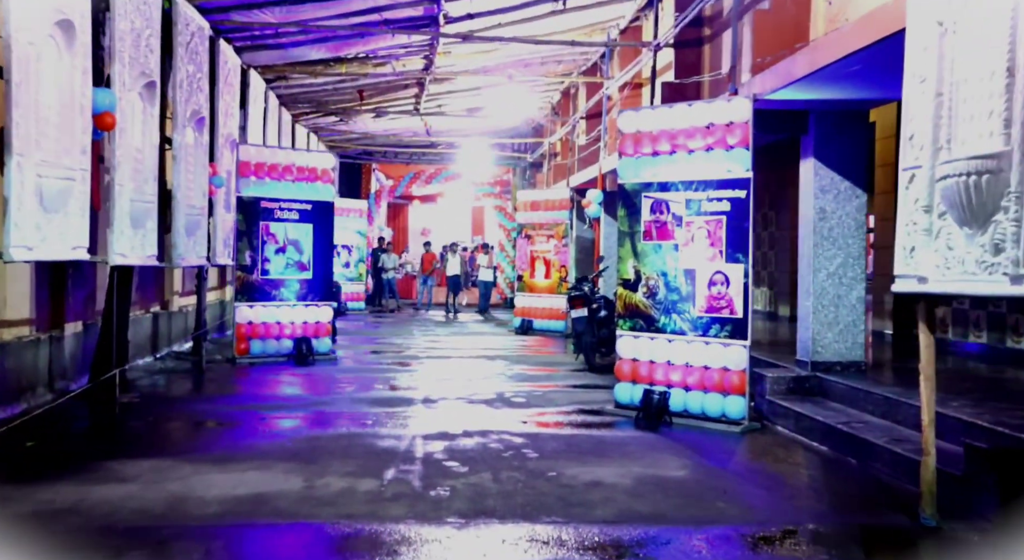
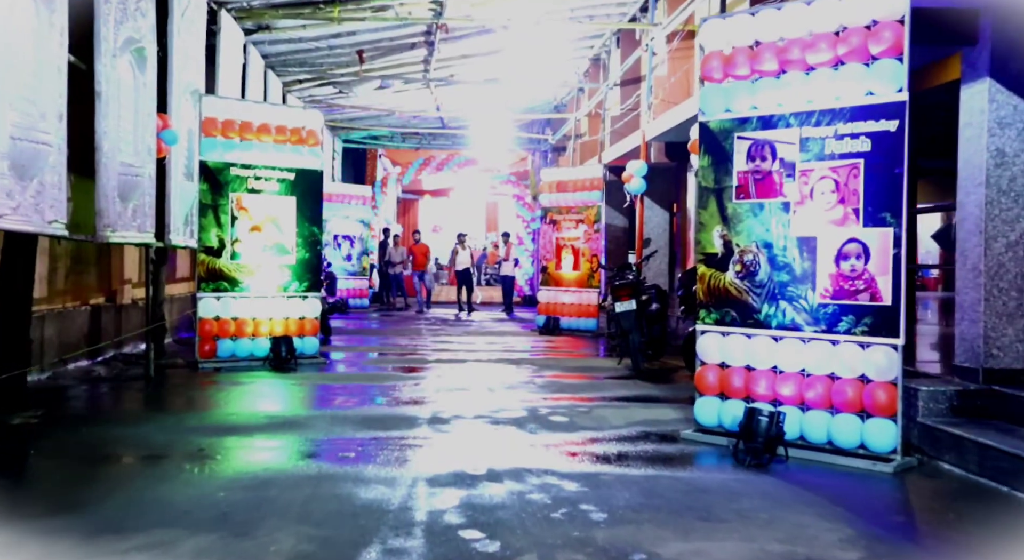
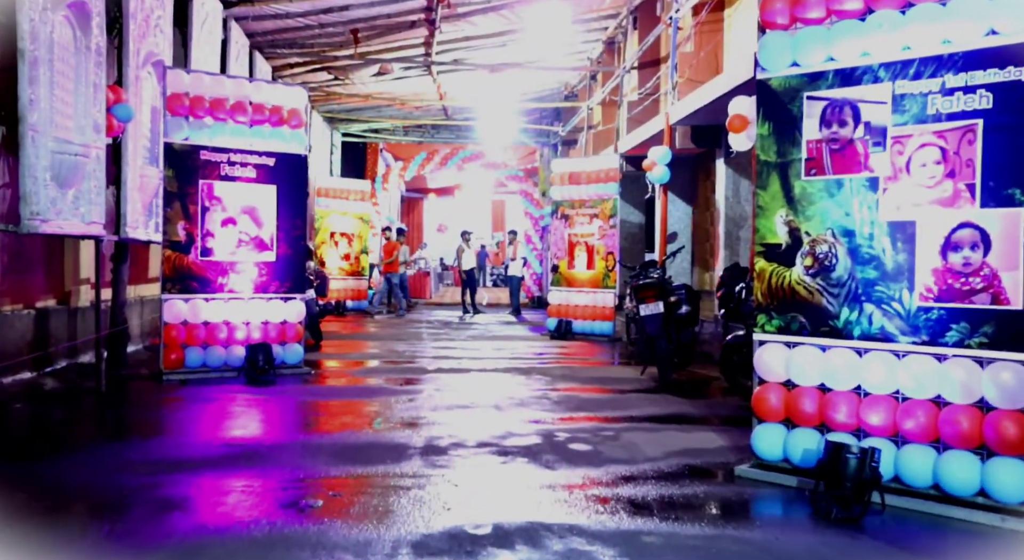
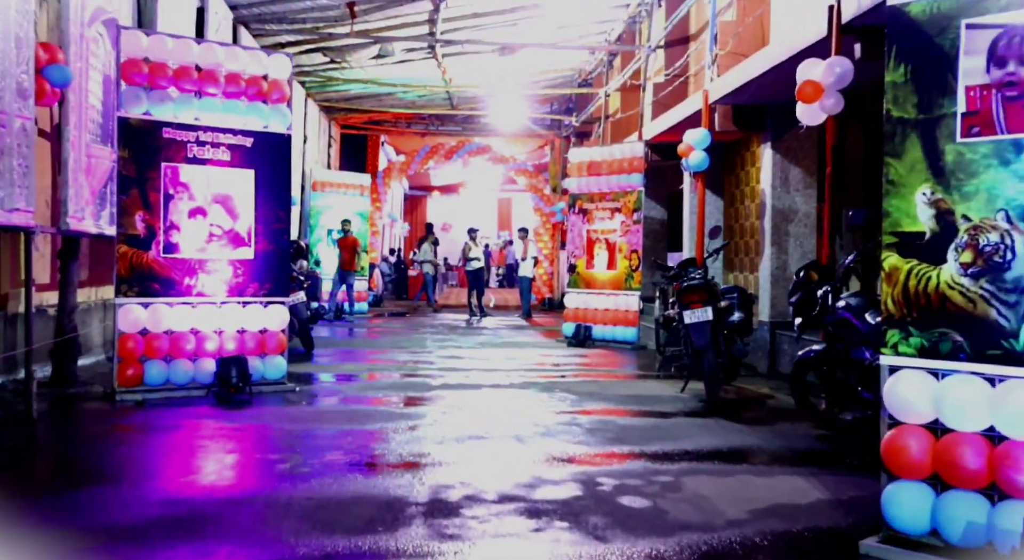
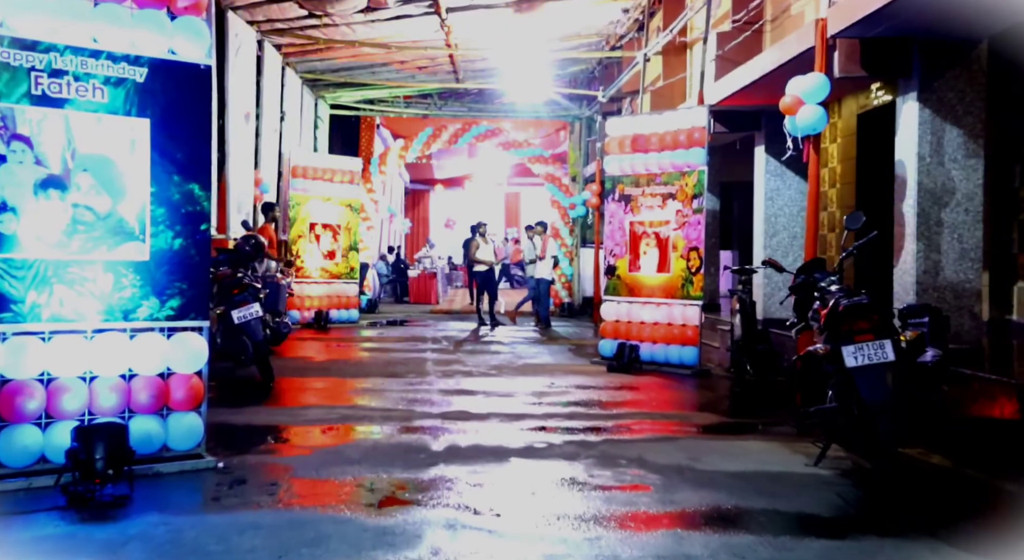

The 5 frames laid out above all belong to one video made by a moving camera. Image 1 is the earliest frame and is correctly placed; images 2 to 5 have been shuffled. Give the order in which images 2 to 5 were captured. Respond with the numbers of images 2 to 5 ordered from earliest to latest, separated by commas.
2, 3, 4, 5
